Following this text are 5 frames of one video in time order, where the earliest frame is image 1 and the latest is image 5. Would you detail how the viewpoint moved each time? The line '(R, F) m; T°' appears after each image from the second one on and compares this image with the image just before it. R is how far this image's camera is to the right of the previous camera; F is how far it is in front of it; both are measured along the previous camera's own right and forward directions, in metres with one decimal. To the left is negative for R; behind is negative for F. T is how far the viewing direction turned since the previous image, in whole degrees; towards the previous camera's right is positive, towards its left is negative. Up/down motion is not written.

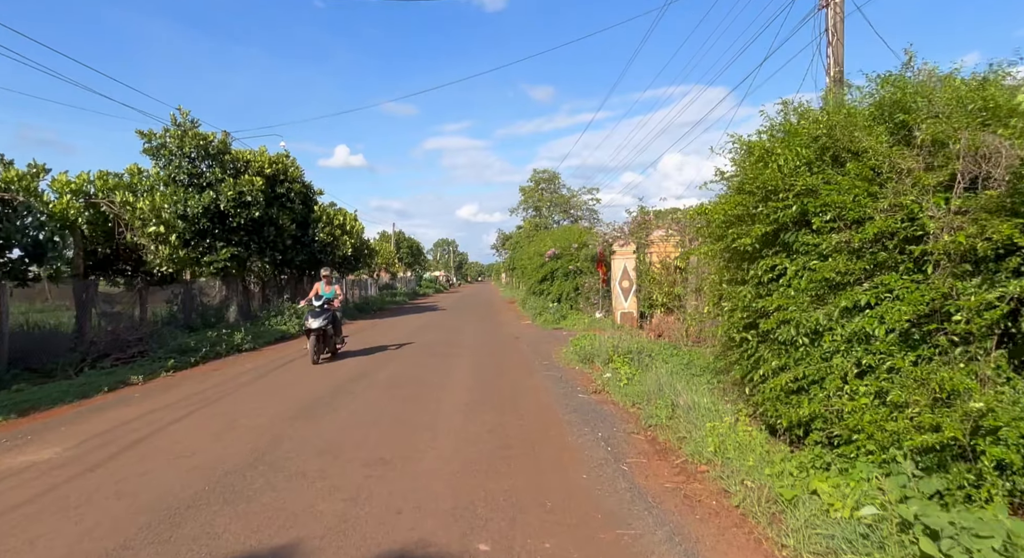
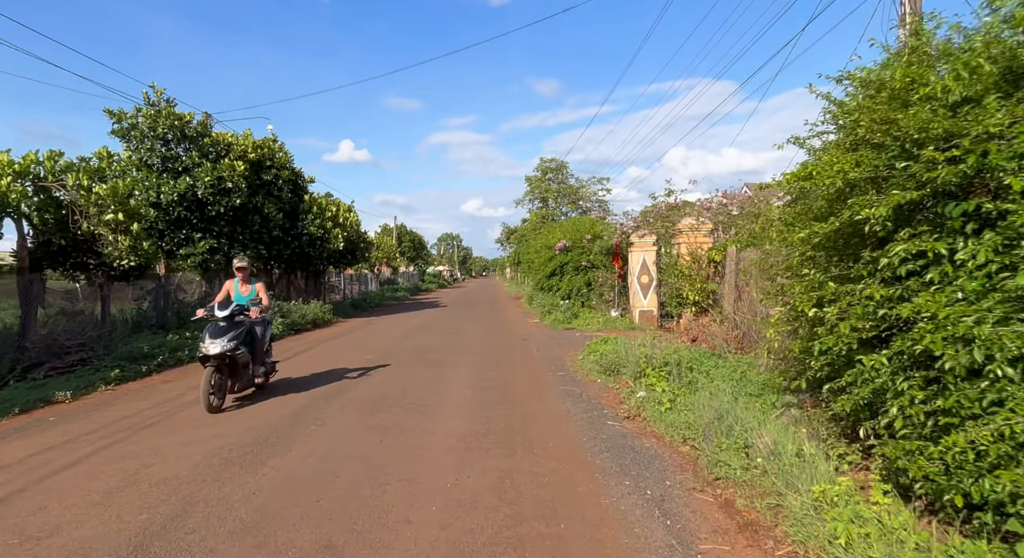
(-0.1, +1.8) m; 0°
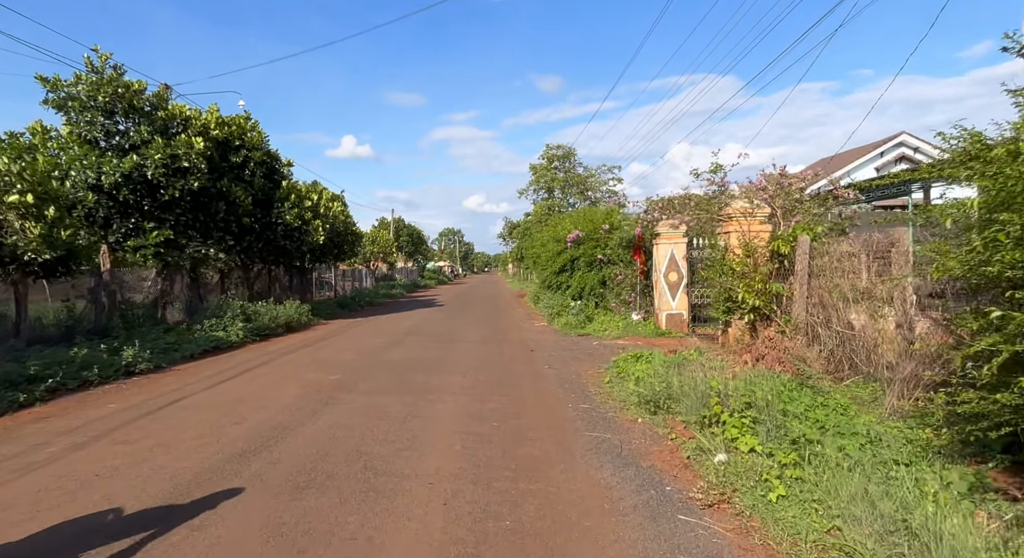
(0.0, +2.5) m; 0°
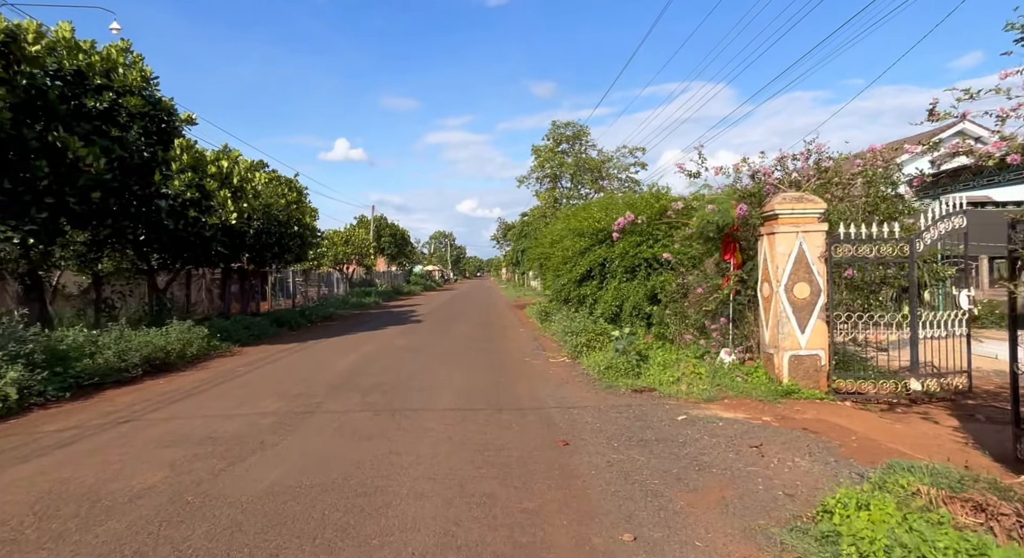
(-0.2, +6.1) m; +1°
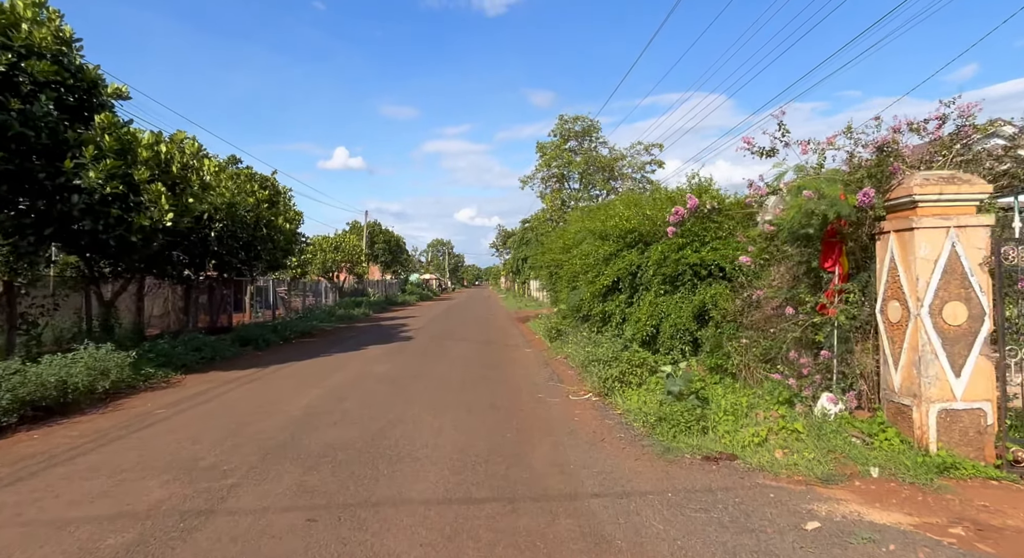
(-0.2, +2.6) m; 0°
